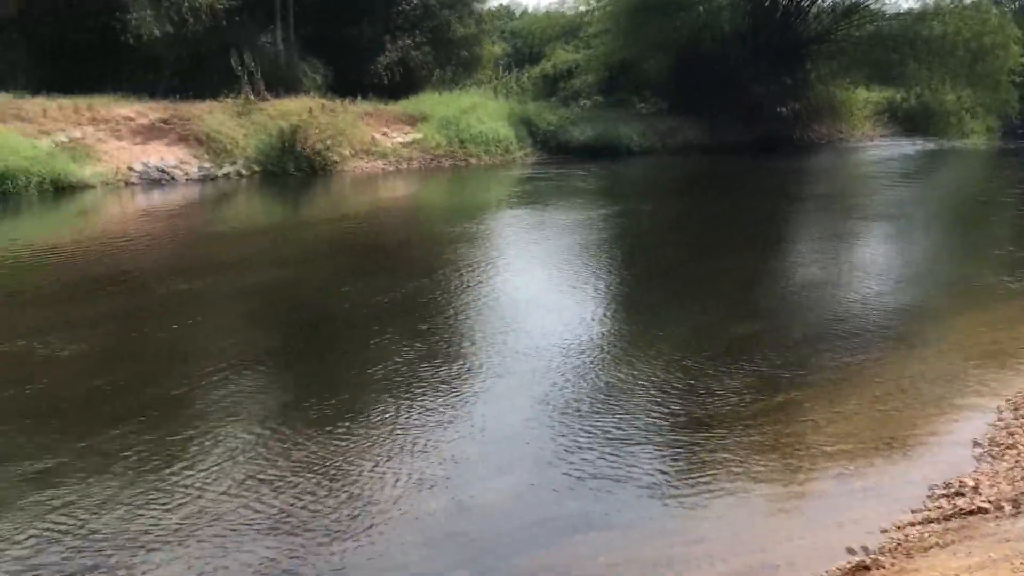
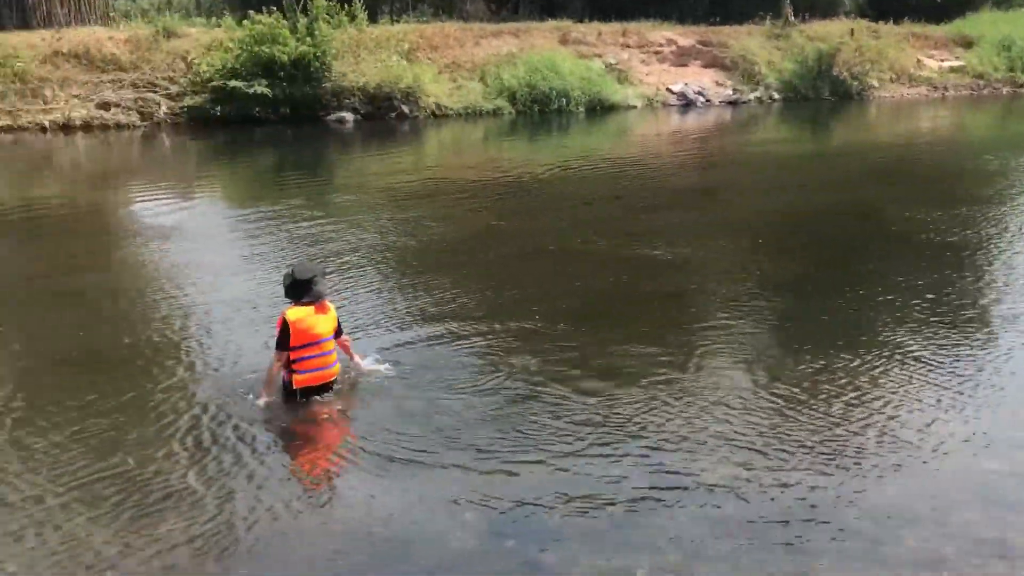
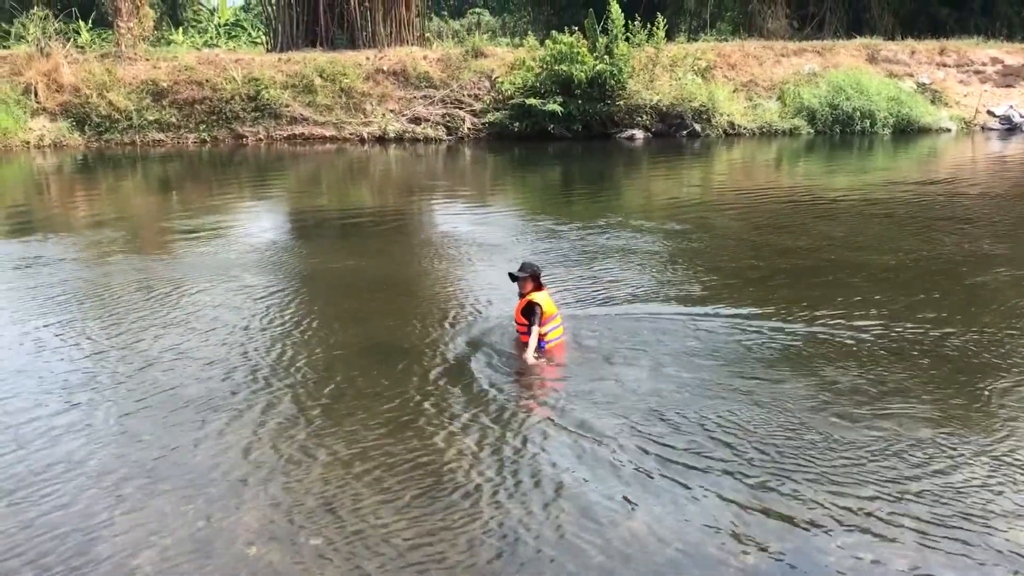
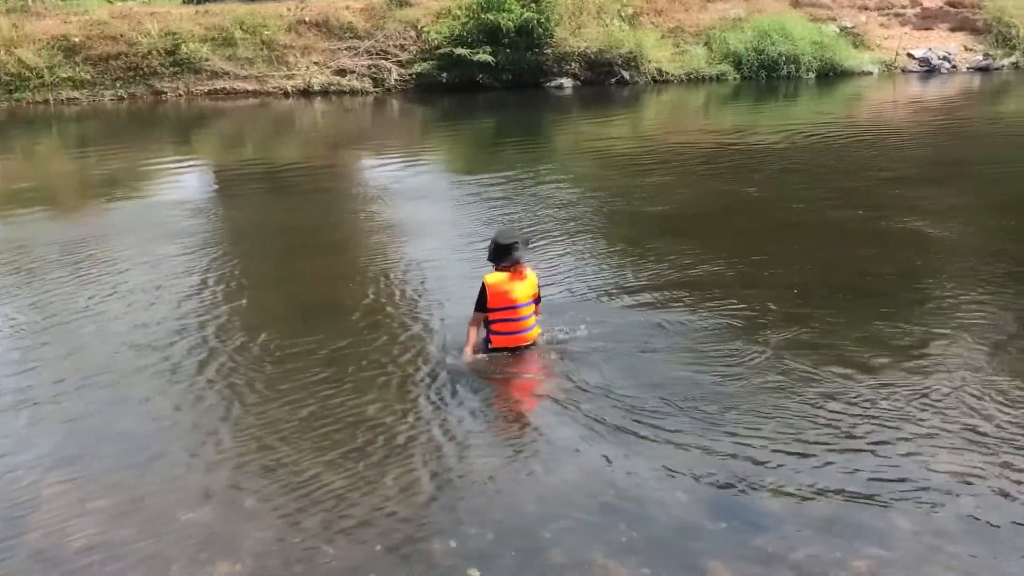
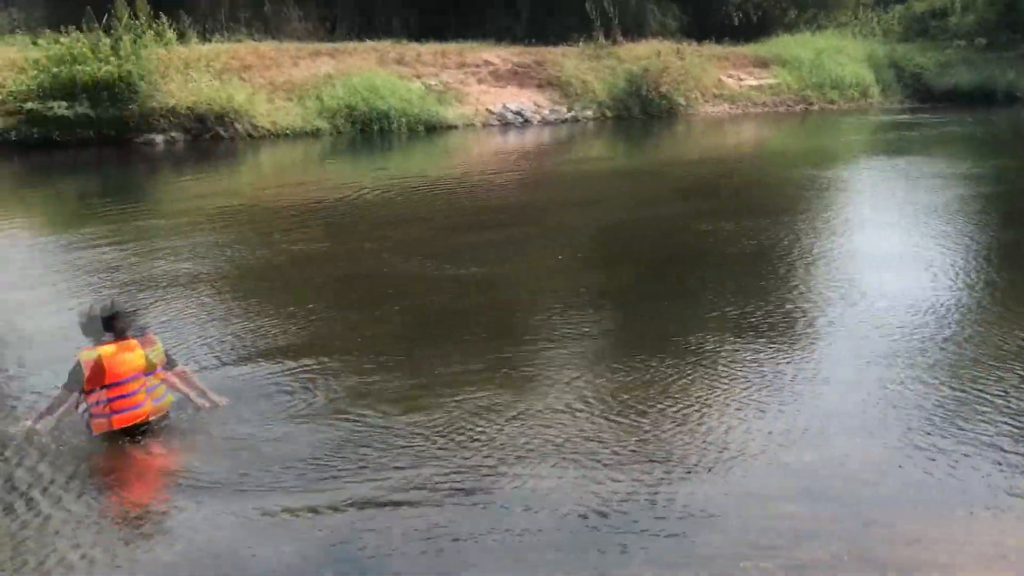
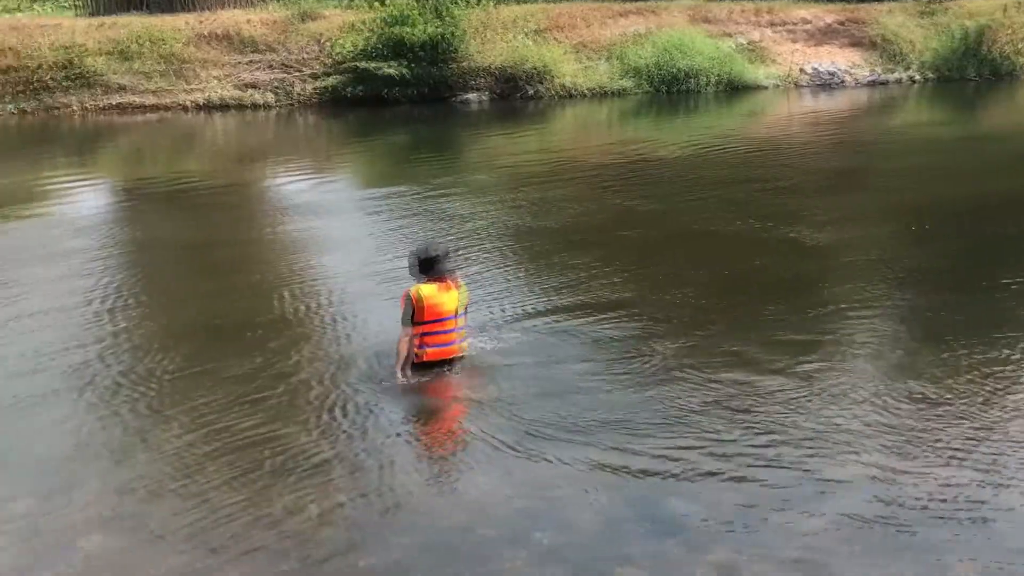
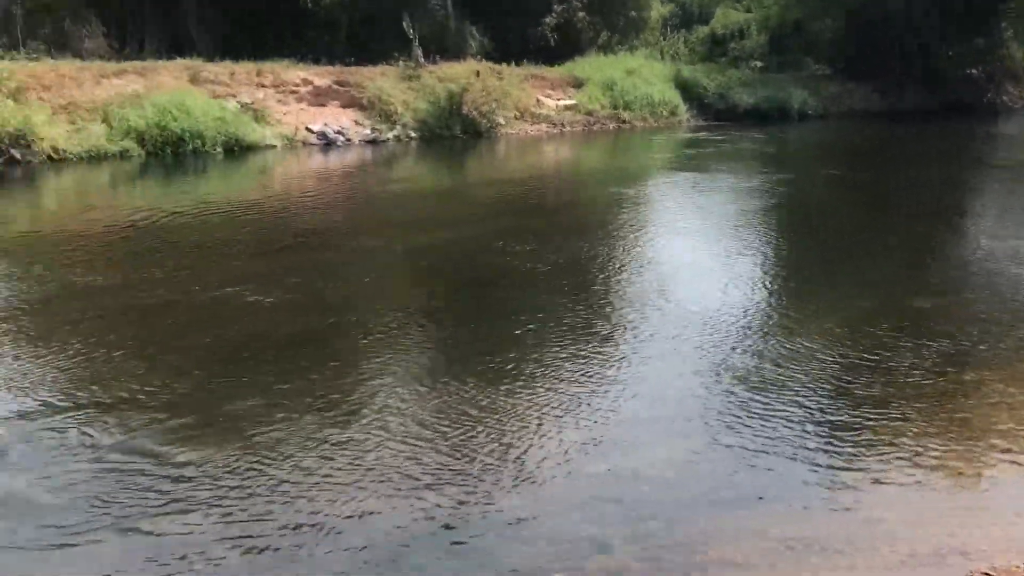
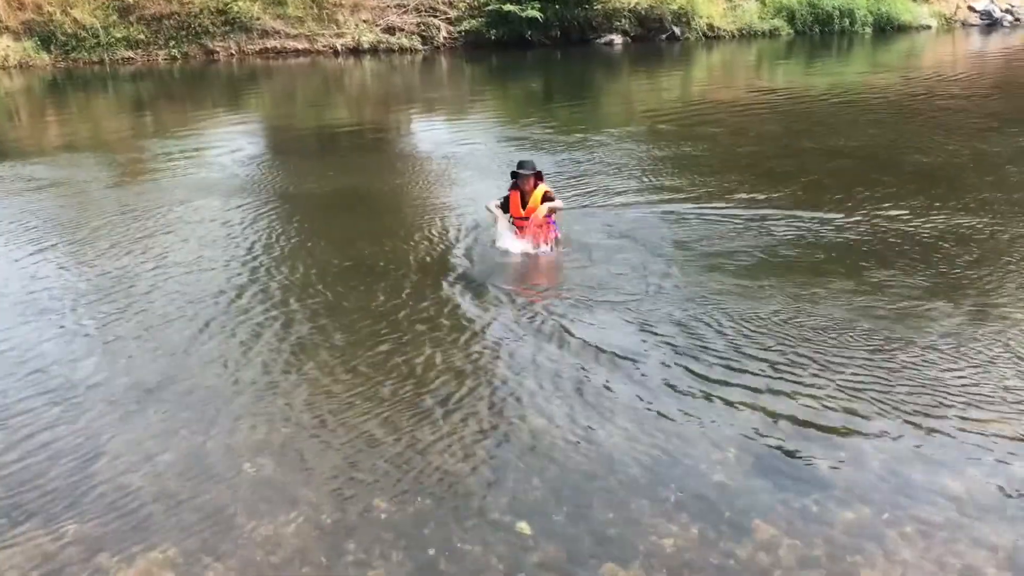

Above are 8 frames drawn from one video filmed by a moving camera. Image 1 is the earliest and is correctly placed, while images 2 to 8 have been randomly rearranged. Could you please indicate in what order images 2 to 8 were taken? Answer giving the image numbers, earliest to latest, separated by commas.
7, 5, 2, 6, 4, 3, 8
